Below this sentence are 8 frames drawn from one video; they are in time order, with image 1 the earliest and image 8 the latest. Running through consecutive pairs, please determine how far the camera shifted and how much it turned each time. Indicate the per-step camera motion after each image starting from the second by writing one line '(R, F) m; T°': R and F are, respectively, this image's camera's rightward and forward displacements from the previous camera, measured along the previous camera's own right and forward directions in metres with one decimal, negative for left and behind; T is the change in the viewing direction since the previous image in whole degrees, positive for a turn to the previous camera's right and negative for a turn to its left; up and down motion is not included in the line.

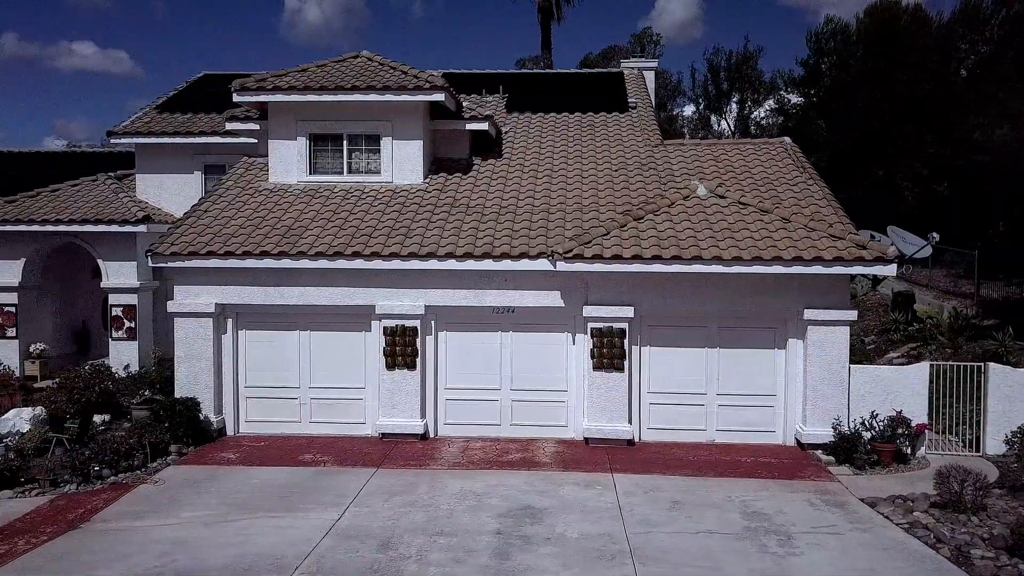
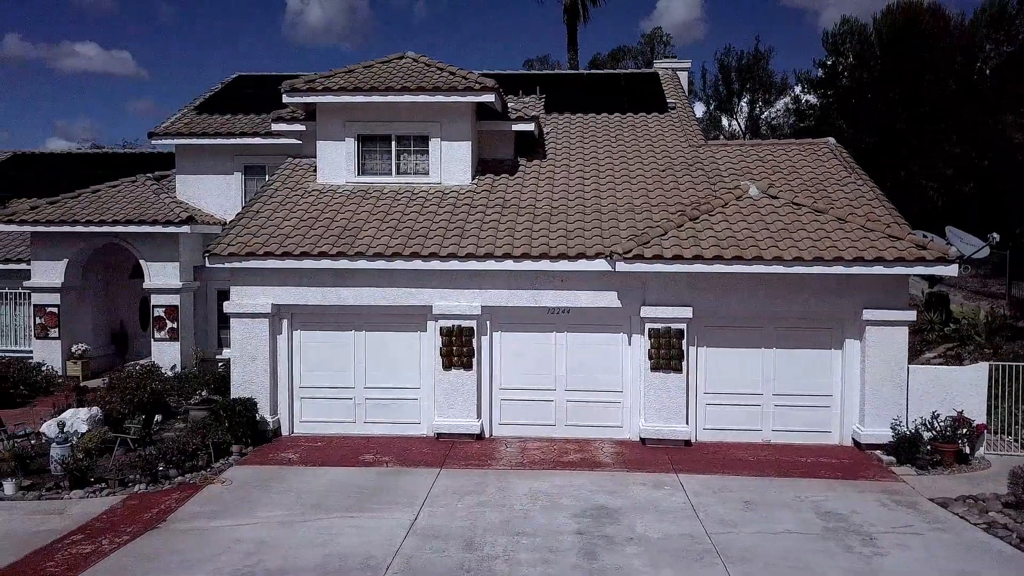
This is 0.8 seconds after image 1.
(-0.8, 0.0) m; 0°
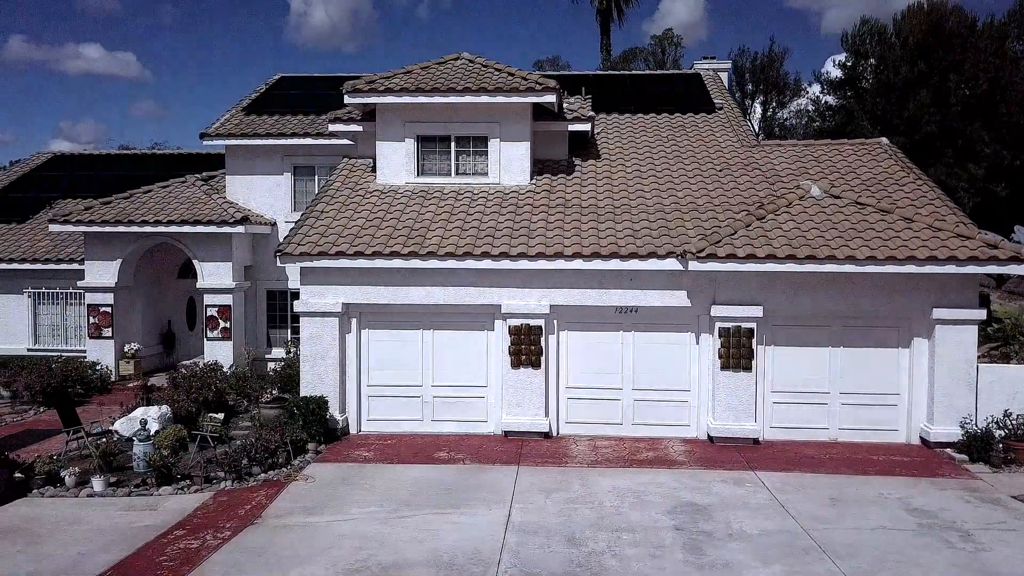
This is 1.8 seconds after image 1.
(-1.0, -0.1) m; 0°
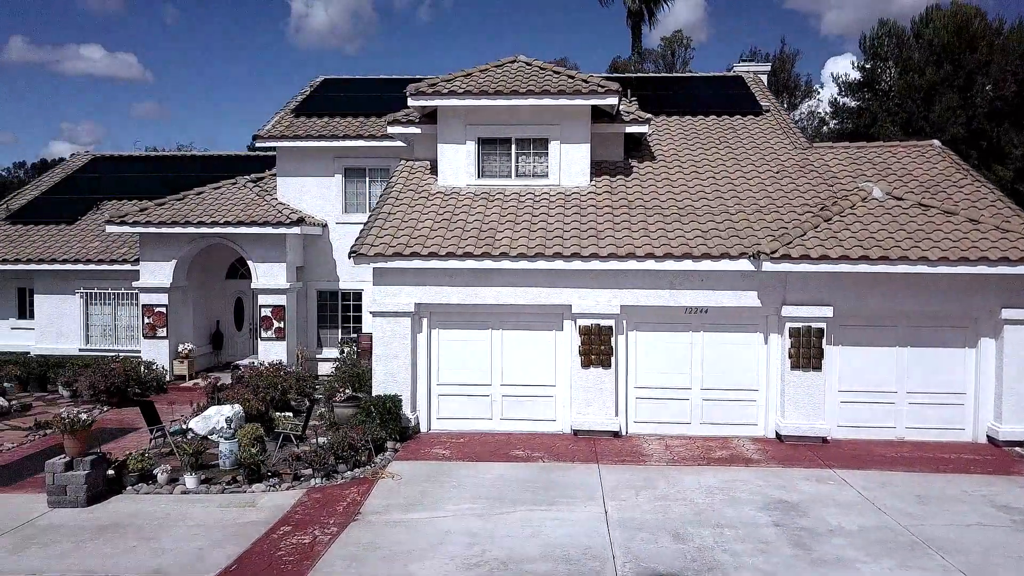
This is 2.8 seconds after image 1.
(-1.1, -0.2) m; 0°
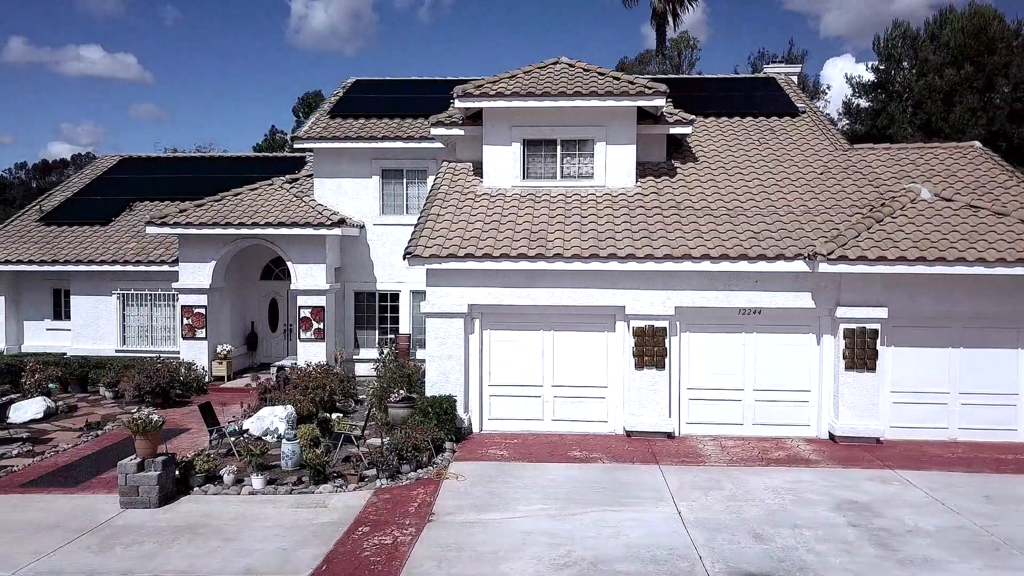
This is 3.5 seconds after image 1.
(-0.9, 0.0) m; 0°
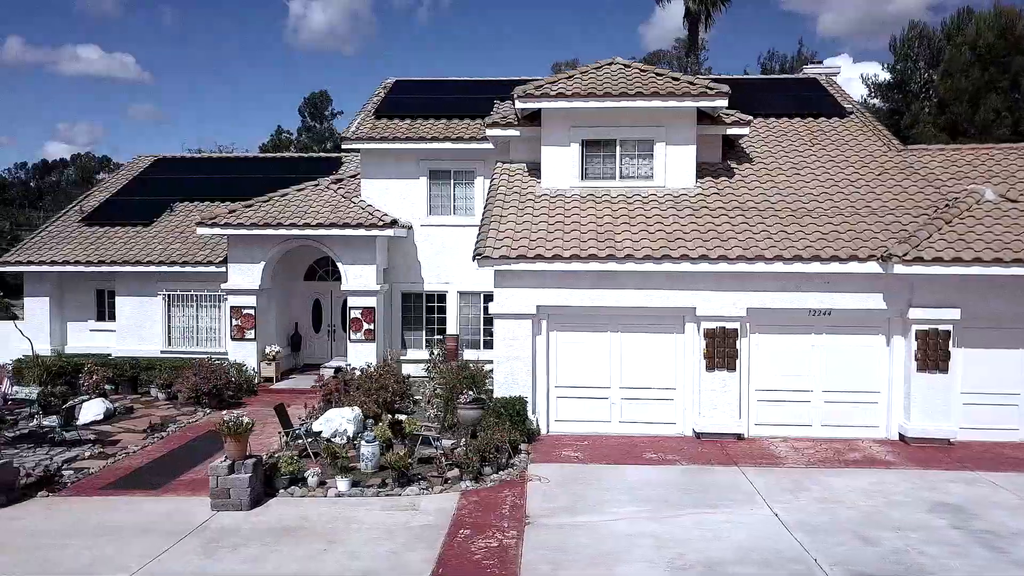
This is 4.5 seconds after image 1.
(-1.2, 0.0) m; 0°
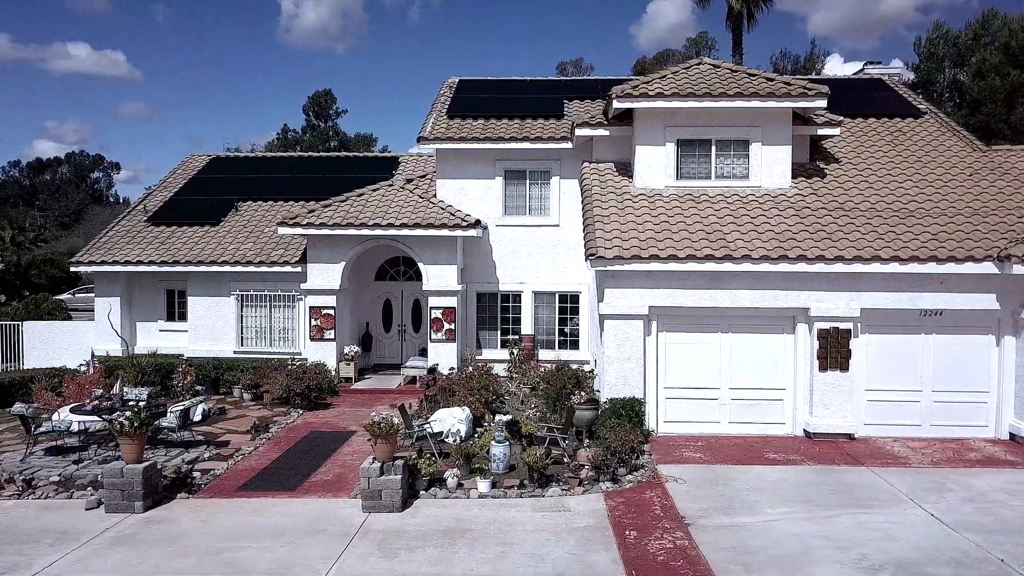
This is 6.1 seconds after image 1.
(-1.9, 0.0) m; +1°
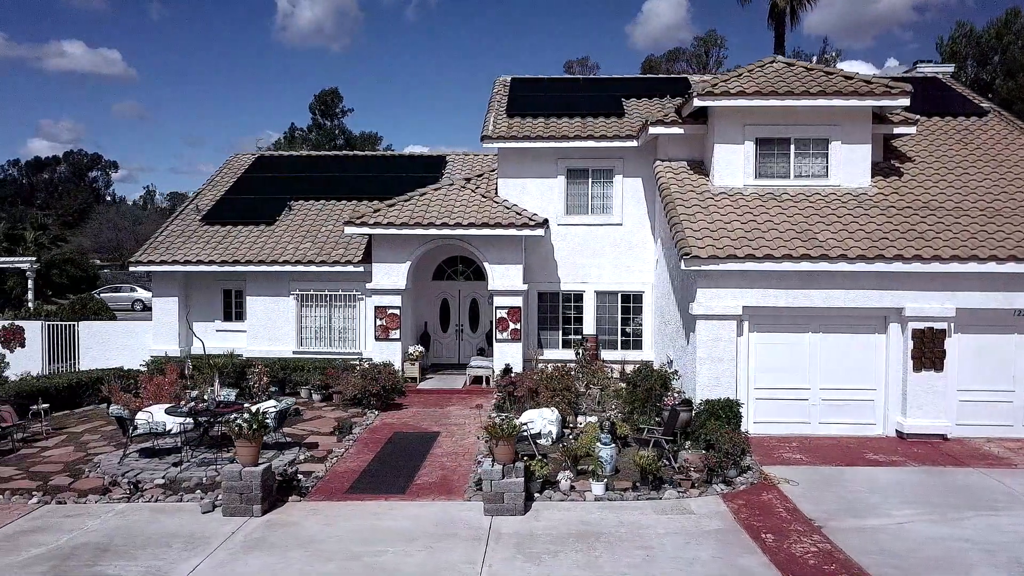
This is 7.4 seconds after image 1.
(-1.5, +0.1) m; 0°
